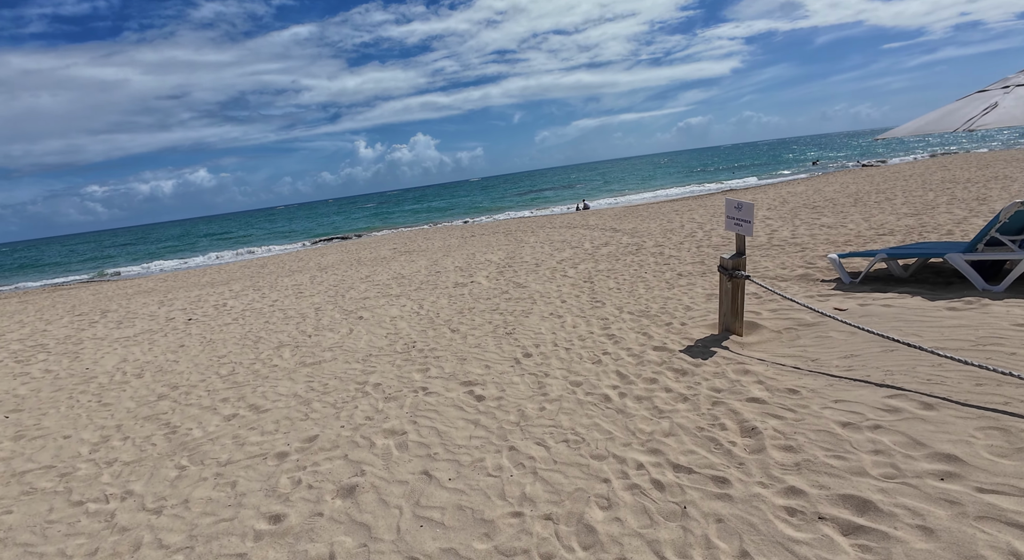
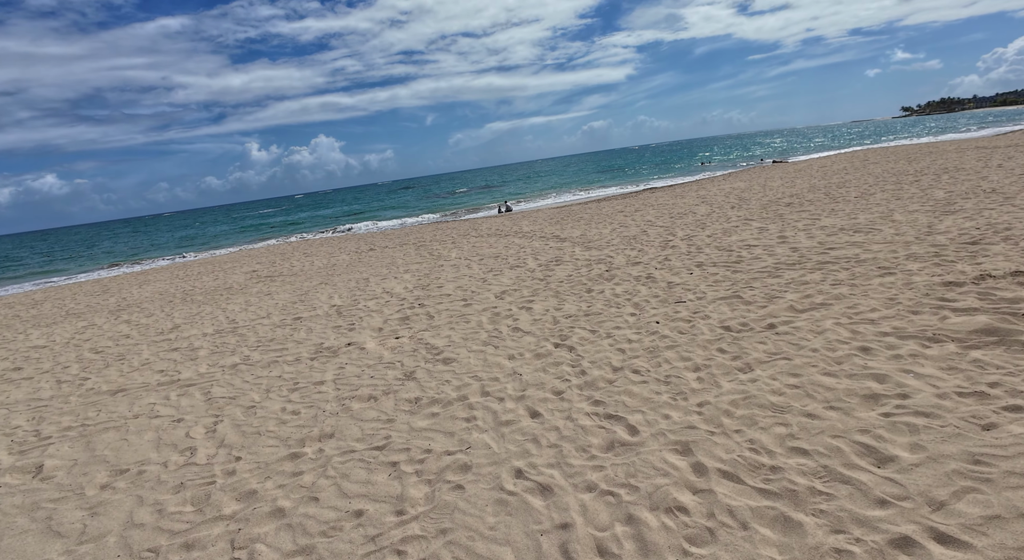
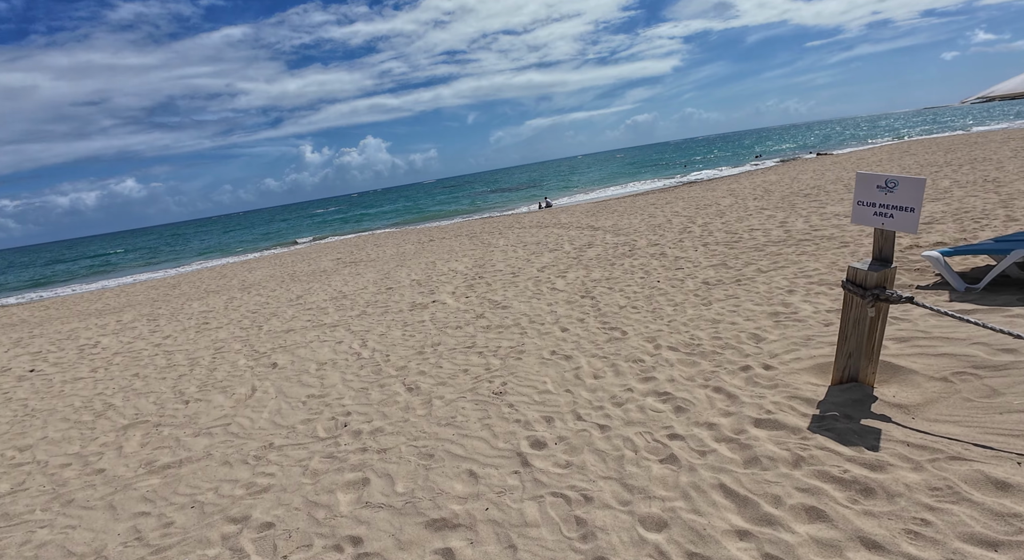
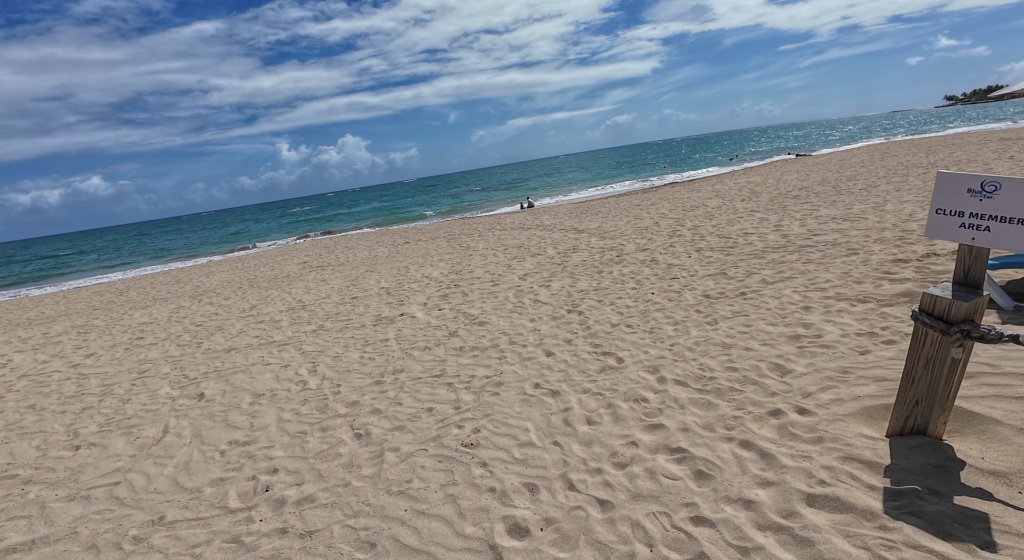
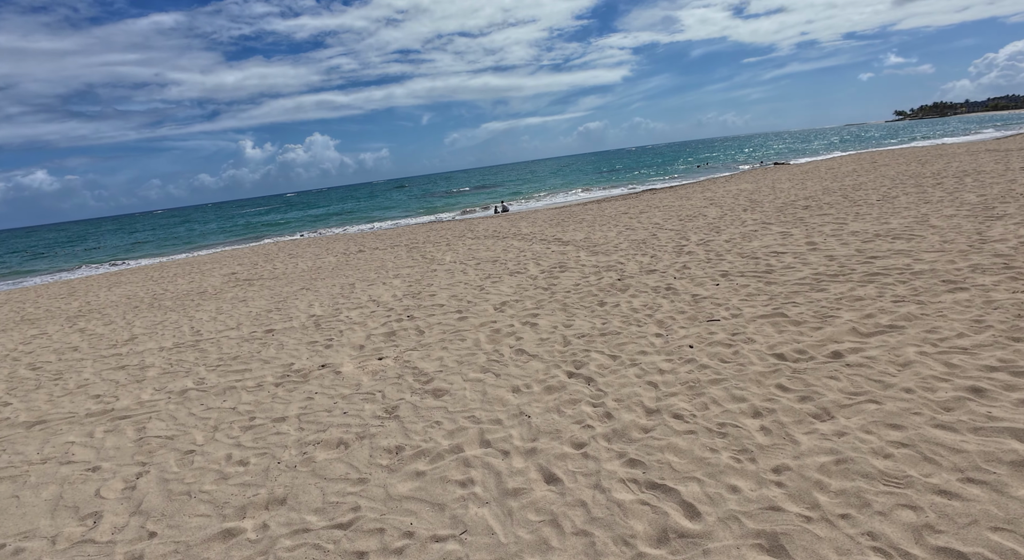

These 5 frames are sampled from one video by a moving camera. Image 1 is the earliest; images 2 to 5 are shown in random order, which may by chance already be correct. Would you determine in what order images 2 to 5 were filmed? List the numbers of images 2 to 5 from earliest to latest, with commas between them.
3, 4, 2, 5
